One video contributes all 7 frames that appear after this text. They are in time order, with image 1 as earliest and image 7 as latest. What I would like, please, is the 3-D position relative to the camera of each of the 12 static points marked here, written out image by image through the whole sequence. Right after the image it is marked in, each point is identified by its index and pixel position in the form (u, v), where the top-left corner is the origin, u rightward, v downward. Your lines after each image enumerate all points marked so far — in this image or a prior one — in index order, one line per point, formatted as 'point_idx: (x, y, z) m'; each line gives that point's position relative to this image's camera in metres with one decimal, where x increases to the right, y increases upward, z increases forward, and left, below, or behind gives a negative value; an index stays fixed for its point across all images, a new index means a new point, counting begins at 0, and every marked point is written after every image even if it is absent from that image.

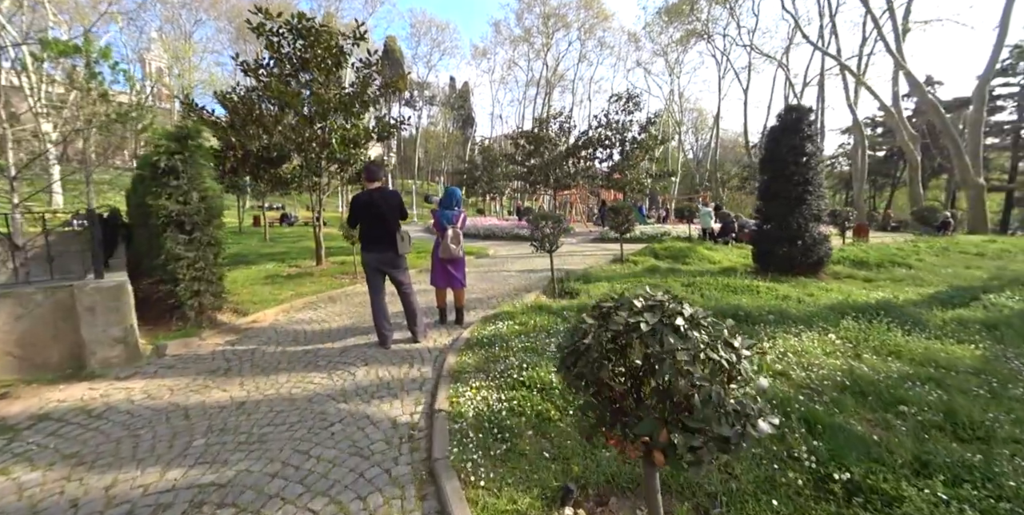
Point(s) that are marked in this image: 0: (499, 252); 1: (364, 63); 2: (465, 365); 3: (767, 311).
0: (-0.5, +0.1, +14.6) m
1: (-3.2, +4.3, +9.5) m
2: (-0.4, -1.0, +4.0) m
3: (+3.1, -0.7, +5.3) m
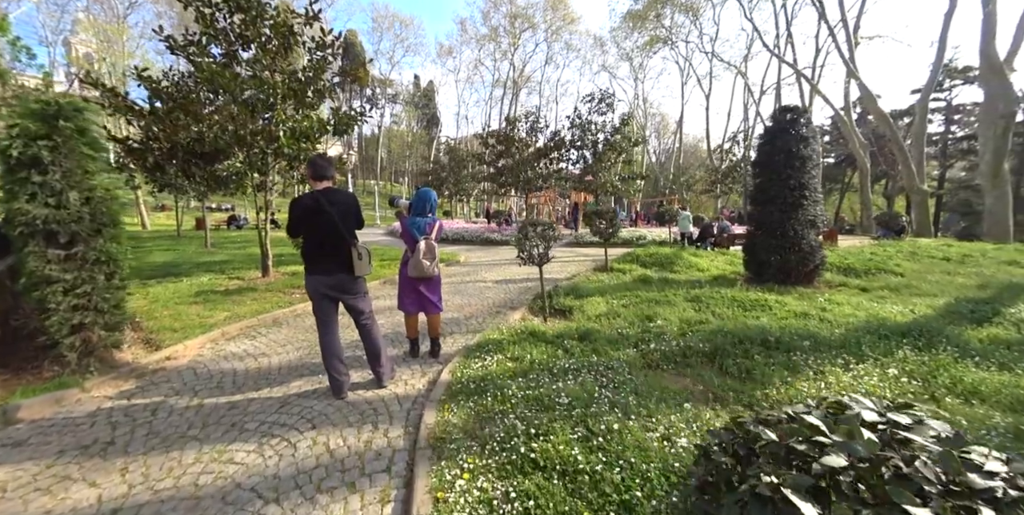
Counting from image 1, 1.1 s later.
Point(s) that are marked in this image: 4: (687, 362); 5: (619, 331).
0: (-1.3, -0.1, +13.5) m
1: (-3.7, +4.1, +8.2) m
2: (-0.4, -1.1, +2.9) m
3: (+3.0, -0.8, +4.6) m
4: (+1.7, -1.0, +4.2) m
5: (+1.2, -0.8, +4.9) m
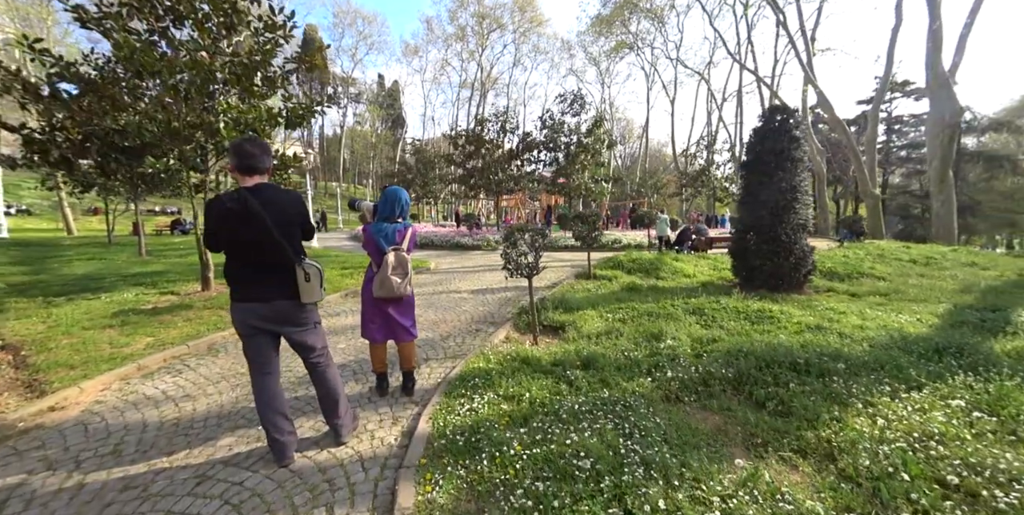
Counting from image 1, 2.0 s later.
0: (-2.1, -0.3, +12.6) m
1: (-4.1, +3.9, +7.2) m
2: (-0.4, -1.3, +2.1) m
3: (+2.9, -0.9, +4.0) m
4: (+1.6, -1.1, +3.6) m
5: (+1.1, -0.9, +4.2) m
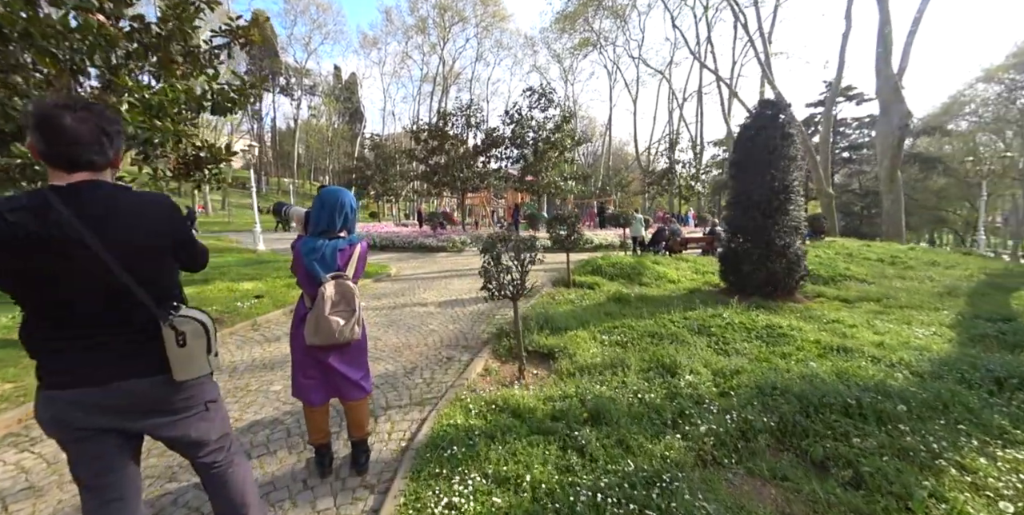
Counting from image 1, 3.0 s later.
0: (-2.9, -0.4, +11.5) m
1: (-4.5, +3.7, +5.9) m
2: (-0.3, -1.4, +1.2) m
3: (+2.8, -1.1, +3.3) m
4: (+1.6, -1.3, +2.8) m
5: (+1.0, -1.1, +3.3) m
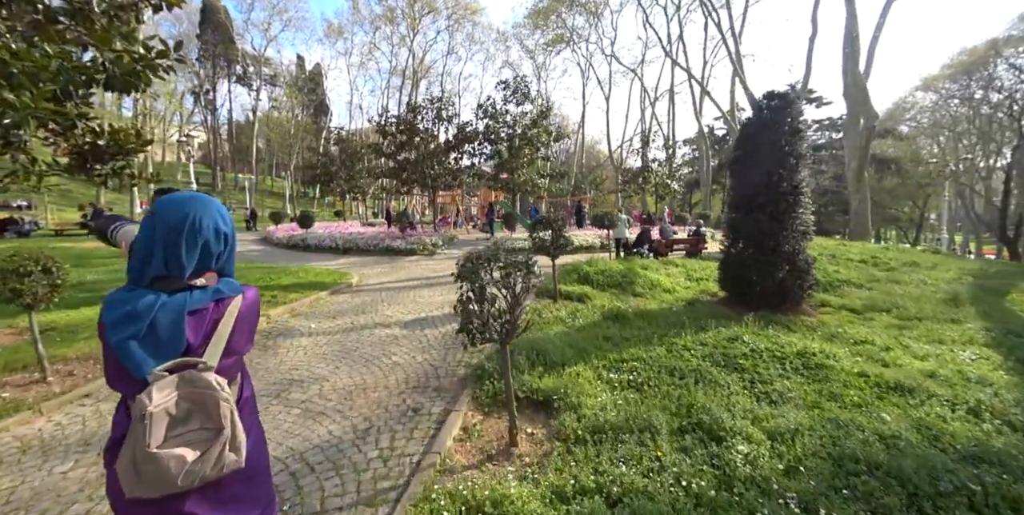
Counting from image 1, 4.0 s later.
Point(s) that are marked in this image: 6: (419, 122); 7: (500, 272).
0: (-3.5, -0.5, +10.2) m
1: (-4.7, +3.5, +4.6) m
2: (-0.2, -1.6, +0.1) m
3: (+2.8, -1.2, +2.5) m
4: (+1.6, -1.4, +1.9) m
5: (+0.9, -1.2, +2.4) m
6: (-3.9, +5.6, +18.1) m
7: (-0.1, -0.1, +3.0) m
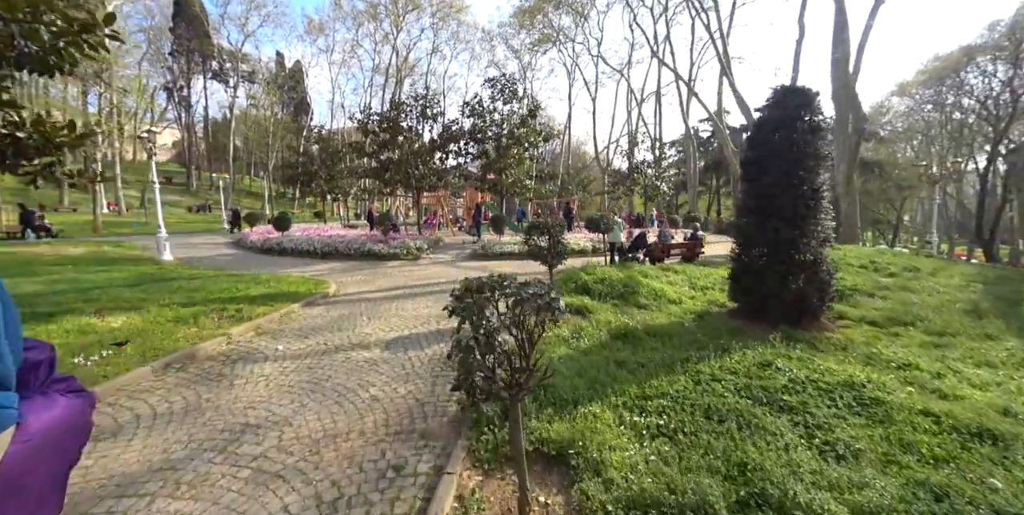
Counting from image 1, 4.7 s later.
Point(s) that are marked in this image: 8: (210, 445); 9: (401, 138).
0: (-3.6, -0.7, +9.4) m
1: (-4.7, +3.4, +3.7) m
2: (0.0, -1.7, -0.6) m
3: (+2.8, -1.3, +1.9) m
4: (+1.7, -1.6, +1.2) m
5: (+1.0, -1.4, +1.7) m
6: (-4.3, +5.5, +17.3) m
7: (0.0, -0.2, +2.3) m
8: (-2.3, -1.4, +3.3) m
9: (-4.3, +4.7, +17.1) m
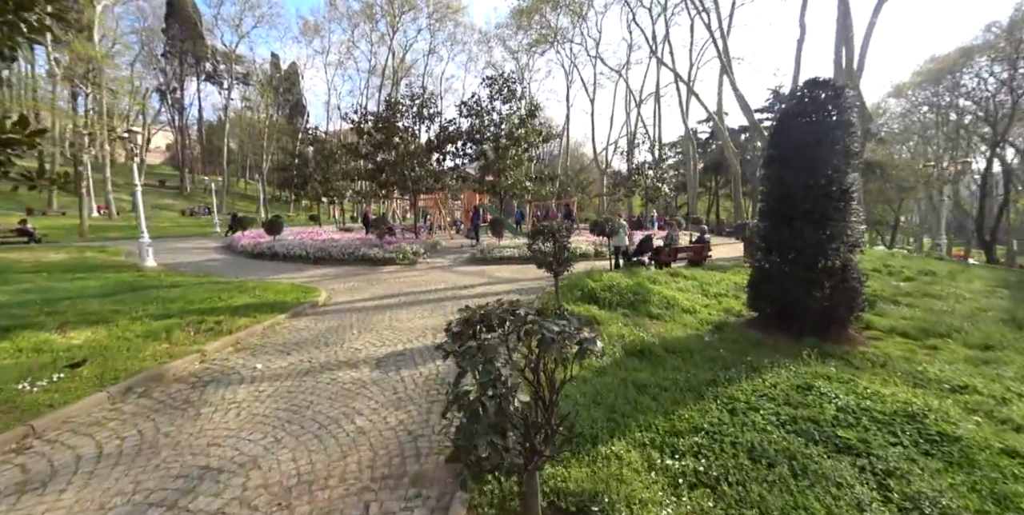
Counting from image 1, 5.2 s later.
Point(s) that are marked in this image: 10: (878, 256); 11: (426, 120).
0: (-3.6, -0.8, +8.8) m
1: (-4.7, +3.3, +3.1) m
2: (0.0, -1.8, -1.1) m
3: (+2.9, -1.4, +1.4) m
4: (+1.7, -1.6, +0.7) m
5: (+1.1, -1.4, +1.2) m
6: (-4.4, +5.3, +16.8) m
7: (+0.1, -0.3, +1.8) m
8: (-2.2, -1.5, +2.7) m
9: (-4.4, +4.5, +16.5) m
10: (+12.6, 0.0, +14.9) m
11: (-3.5, +5.5, +17.4) m
